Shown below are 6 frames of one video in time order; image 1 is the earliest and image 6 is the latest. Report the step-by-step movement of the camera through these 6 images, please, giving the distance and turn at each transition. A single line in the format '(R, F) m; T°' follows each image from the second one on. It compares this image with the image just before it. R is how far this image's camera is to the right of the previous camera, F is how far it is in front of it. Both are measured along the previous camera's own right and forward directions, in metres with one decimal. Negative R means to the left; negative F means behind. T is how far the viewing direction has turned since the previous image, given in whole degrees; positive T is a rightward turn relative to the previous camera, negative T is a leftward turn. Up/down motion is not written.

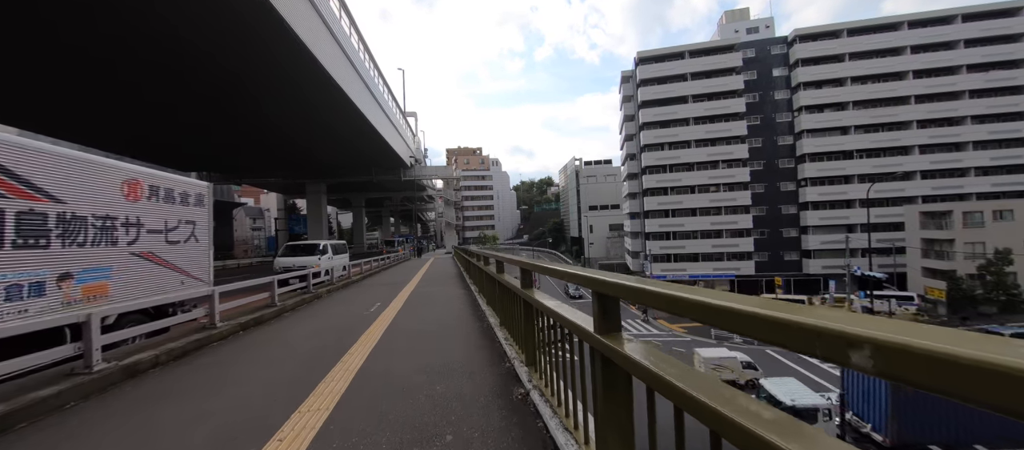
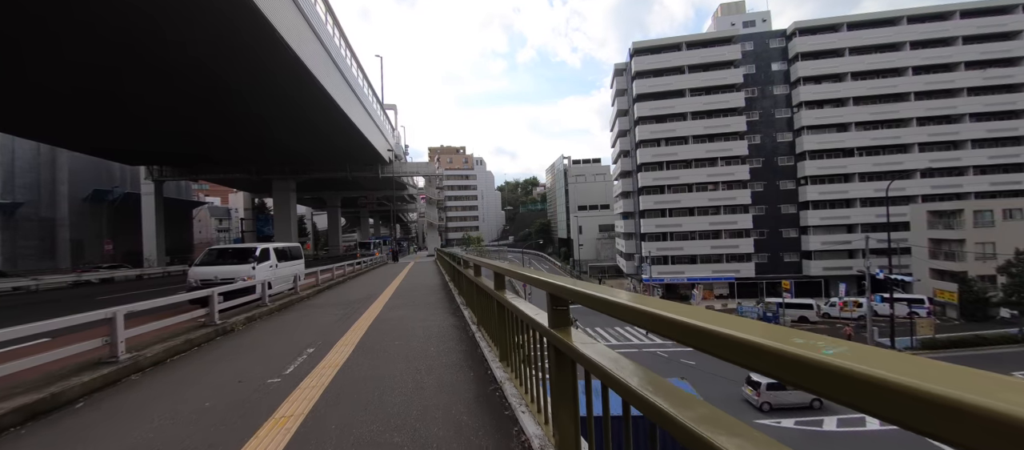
(-0.4, +2.2) m; +3°
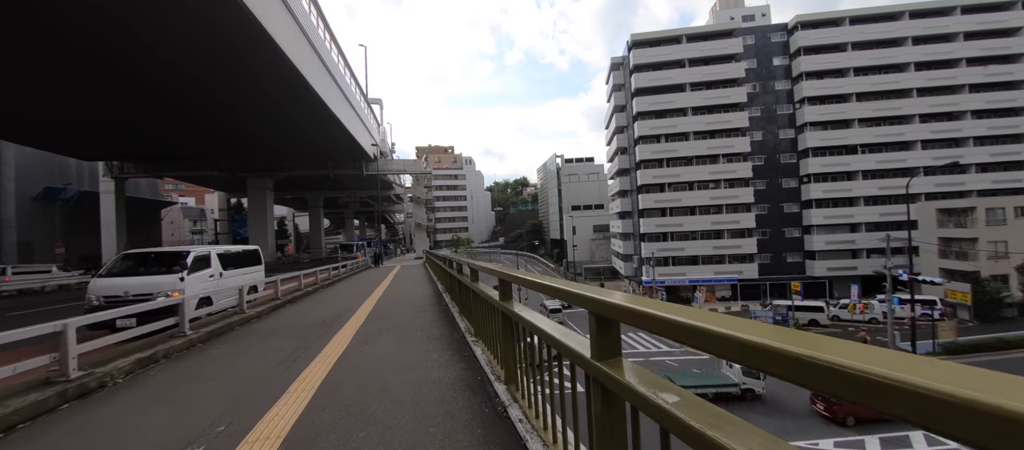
(-0.4, +1.5) m; +2°
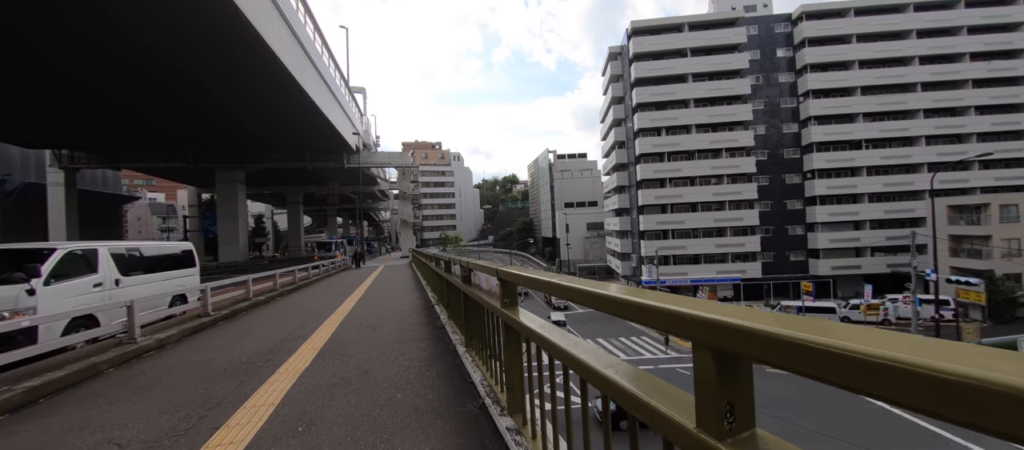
(-0.5, +1.6) m; +2°
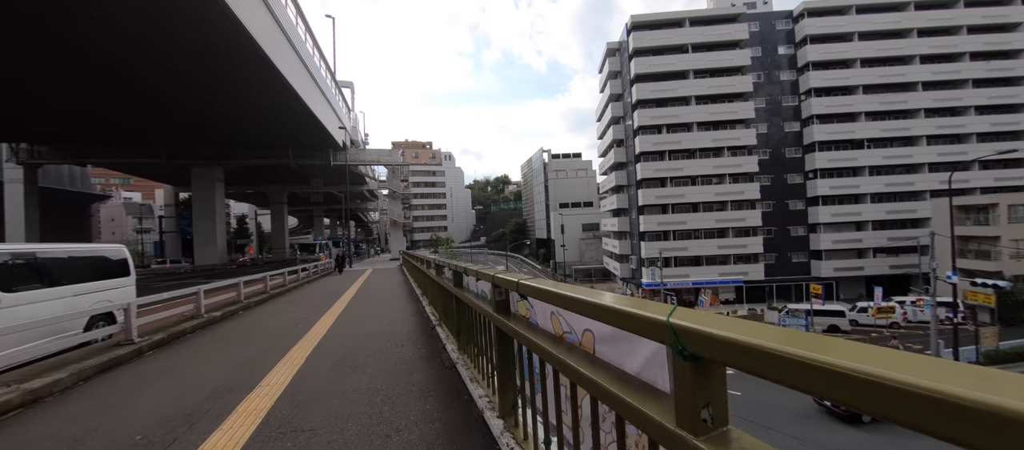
(-0.4, +1.1) m; +2°
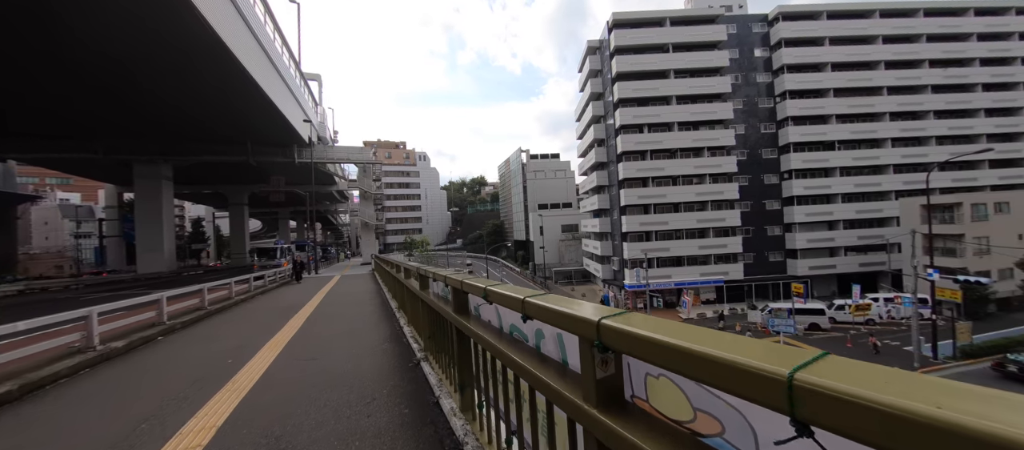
(-0.2, +1.0) m; +4°
